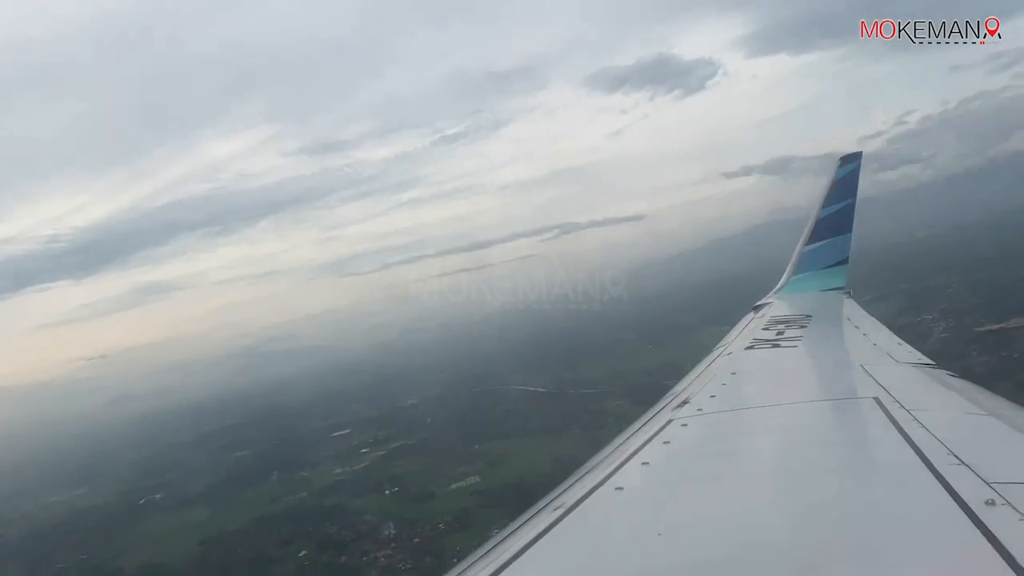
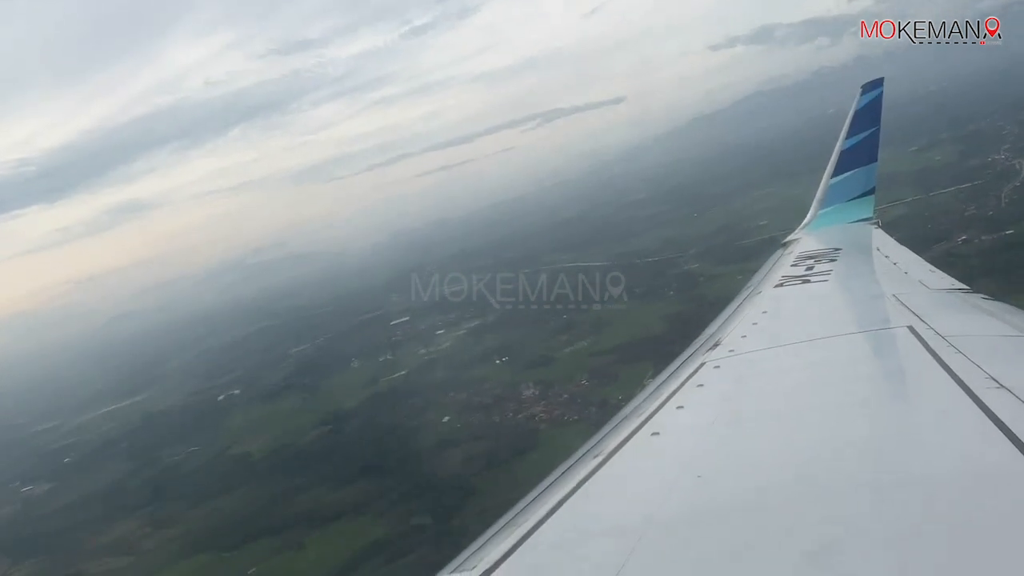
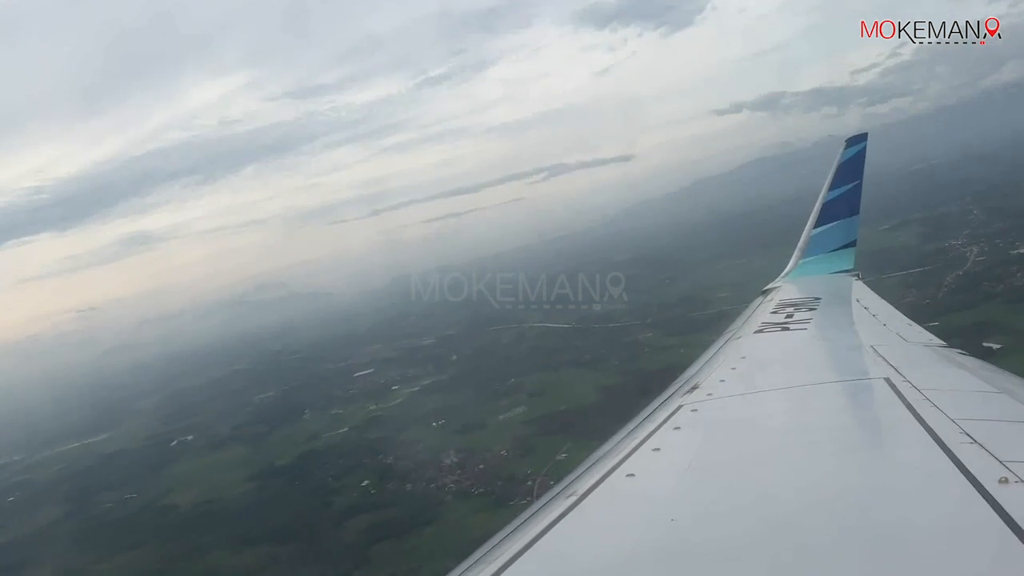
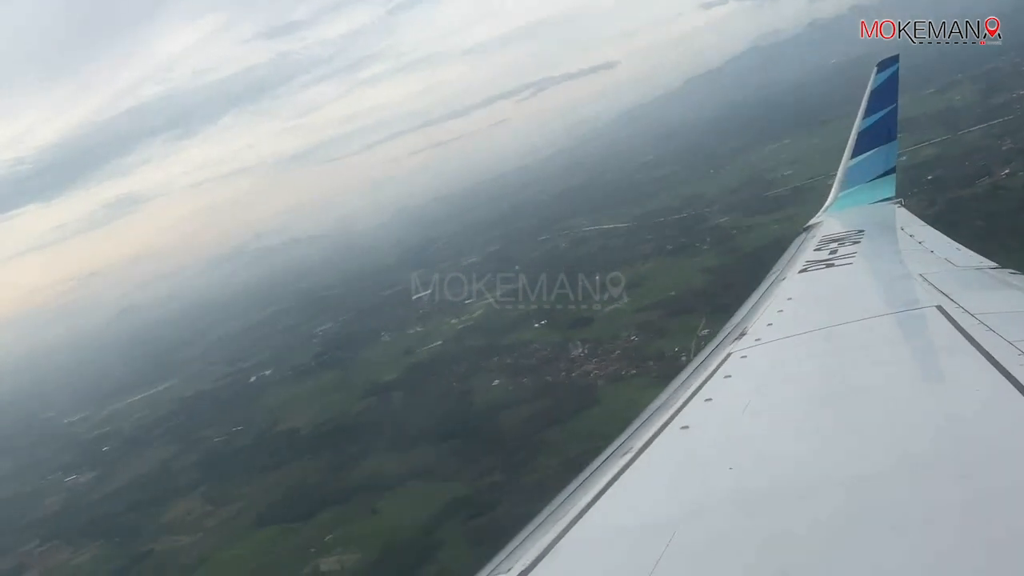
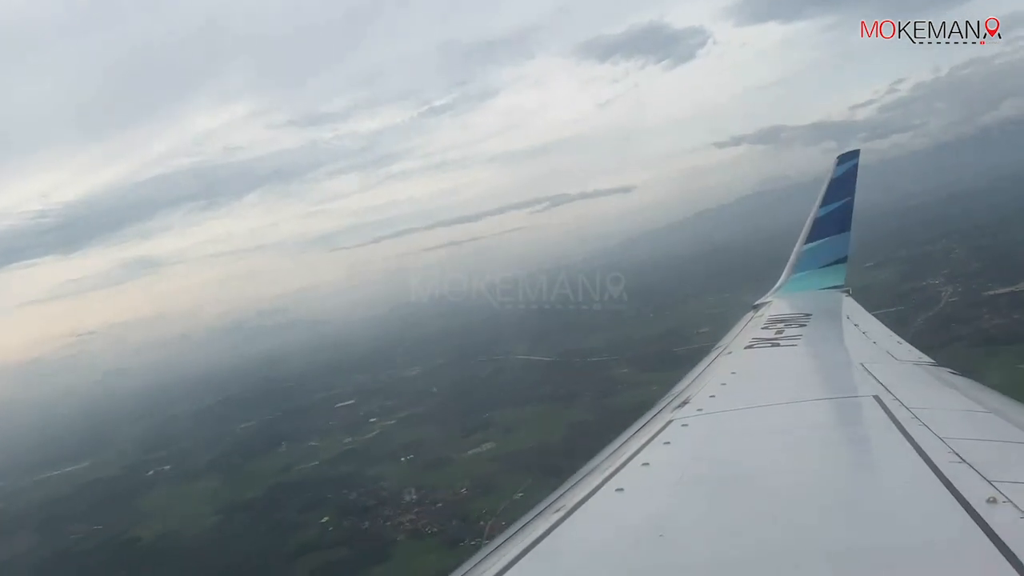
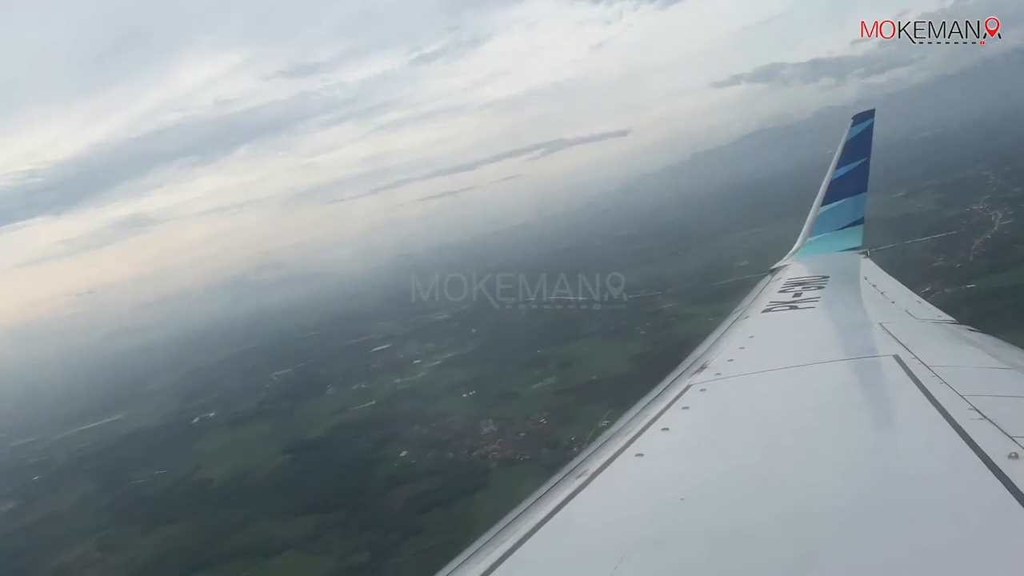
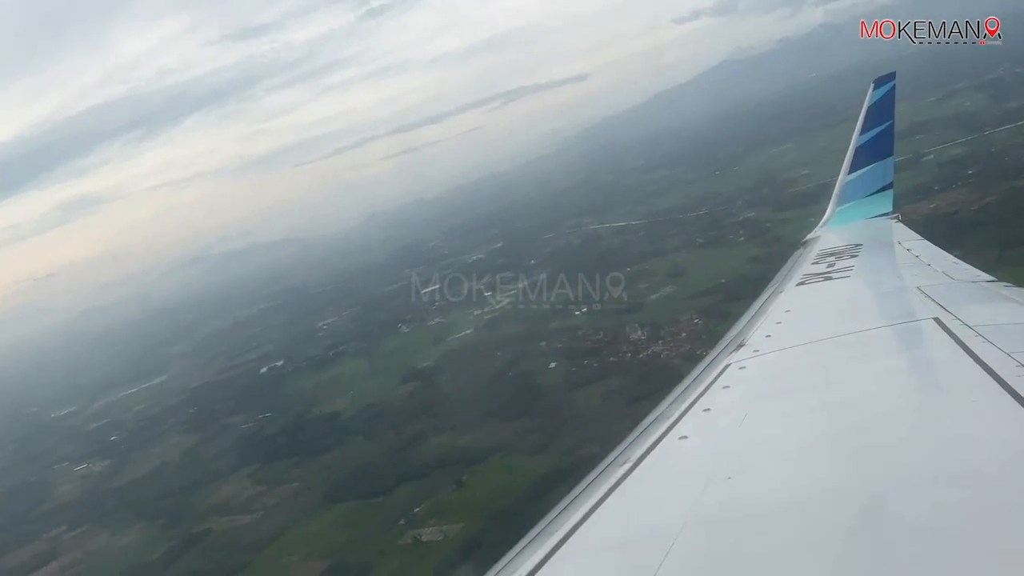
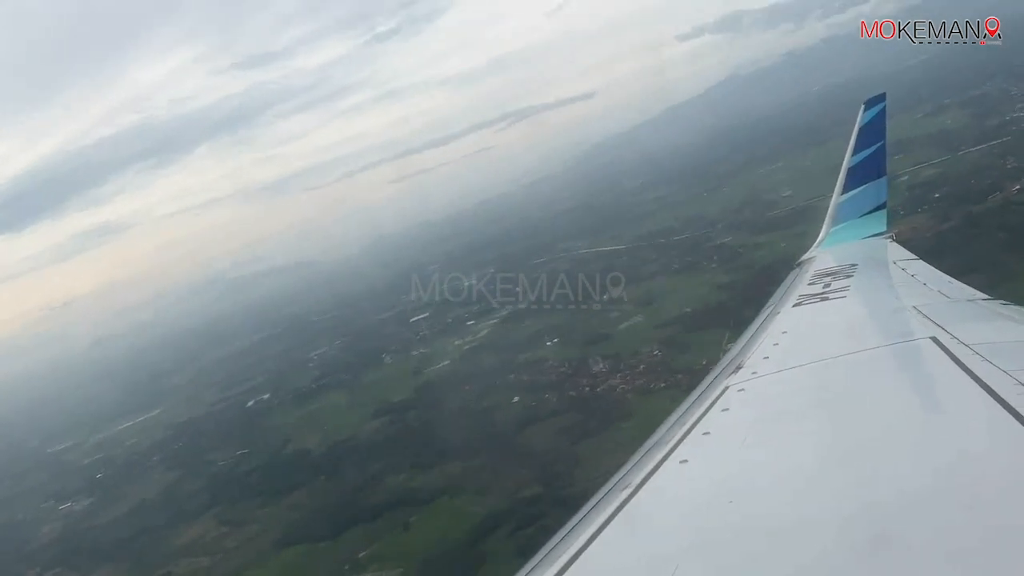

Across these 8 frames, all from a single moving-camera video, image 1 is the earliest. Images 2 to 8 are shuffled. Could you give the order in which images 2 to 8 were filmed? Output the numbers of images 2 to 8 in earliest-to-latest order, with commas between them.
5, 3, 6, 2, 4, 8, 7
